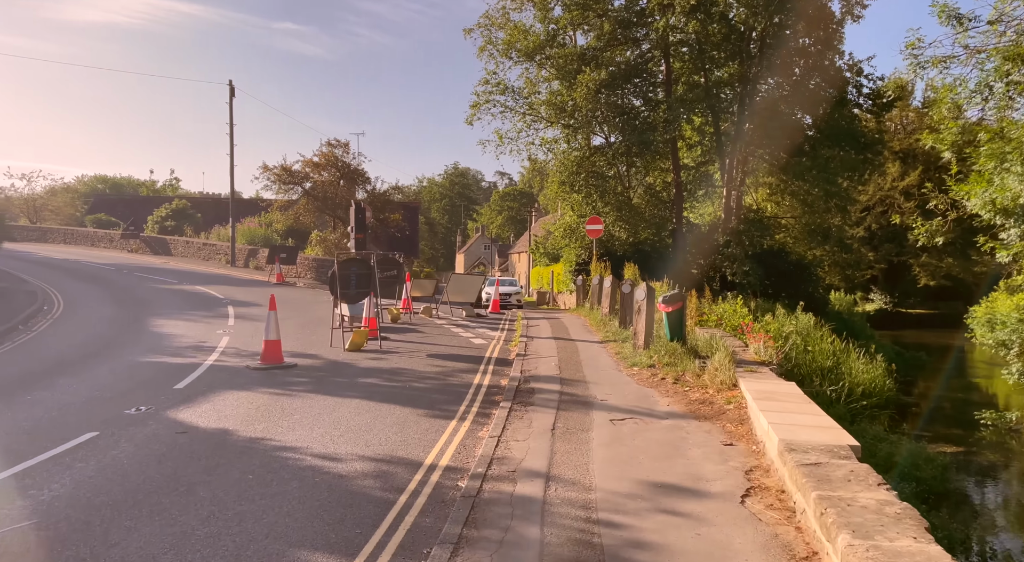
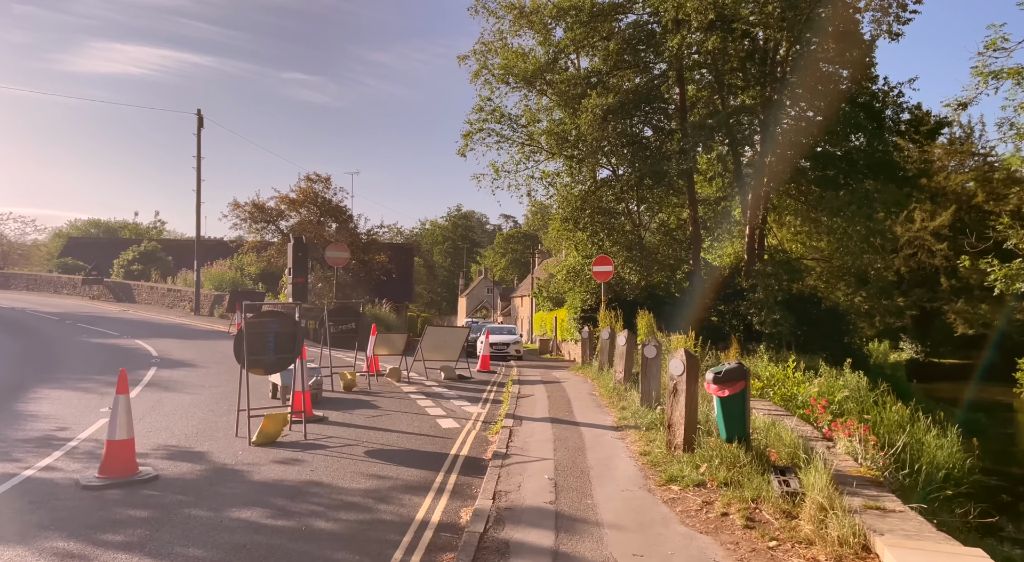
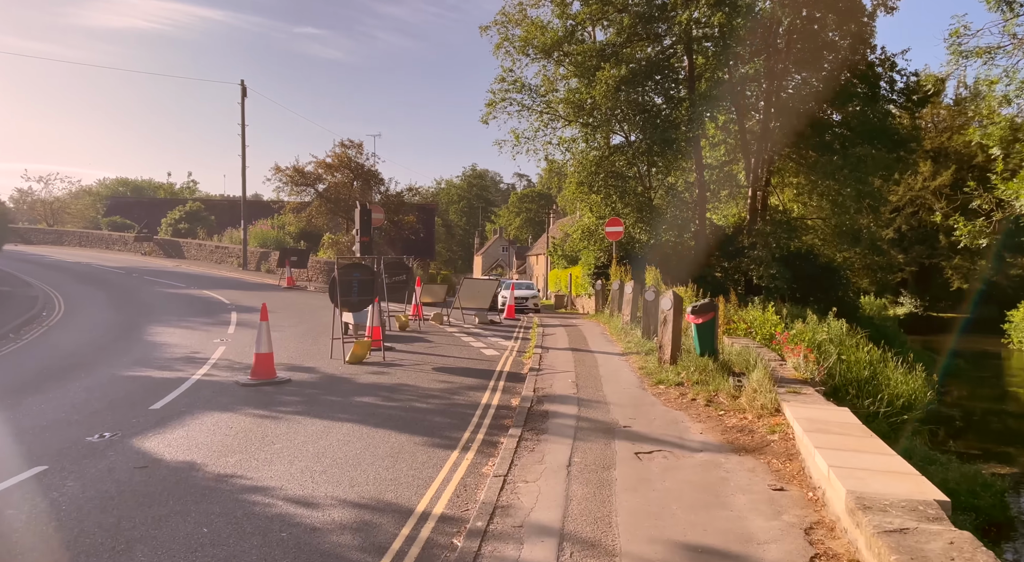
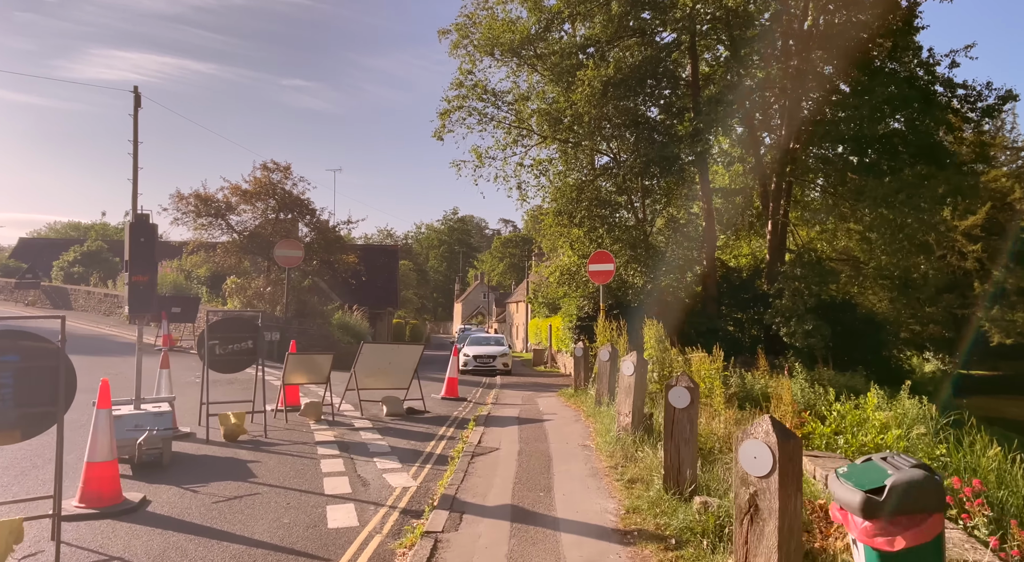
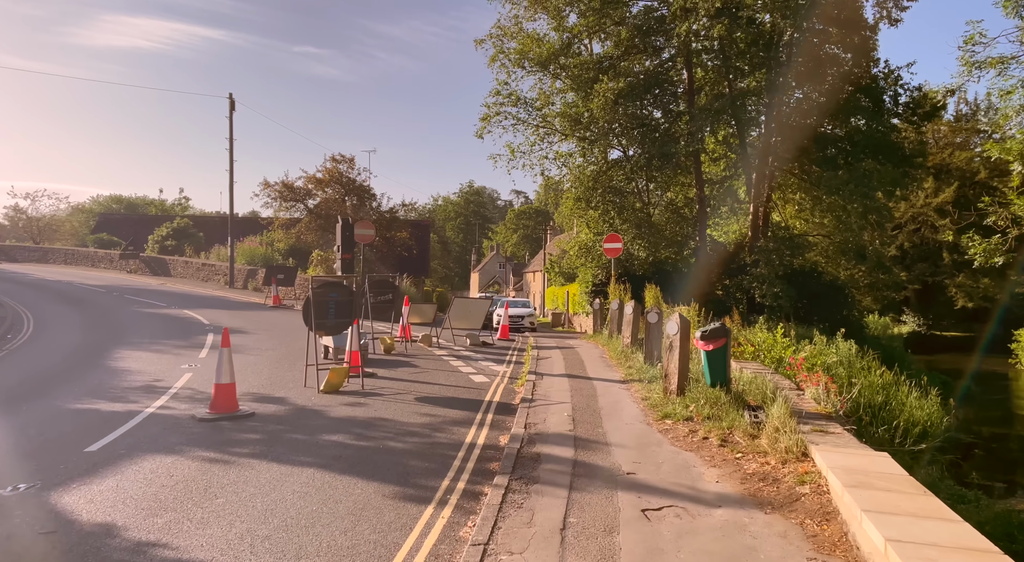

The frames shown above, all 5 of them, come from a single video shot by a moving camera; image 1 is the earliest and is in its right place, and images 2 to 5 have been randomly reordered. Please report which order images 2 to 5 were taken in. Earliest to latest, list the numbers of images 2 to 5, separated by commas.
3, 5, 2, 4
